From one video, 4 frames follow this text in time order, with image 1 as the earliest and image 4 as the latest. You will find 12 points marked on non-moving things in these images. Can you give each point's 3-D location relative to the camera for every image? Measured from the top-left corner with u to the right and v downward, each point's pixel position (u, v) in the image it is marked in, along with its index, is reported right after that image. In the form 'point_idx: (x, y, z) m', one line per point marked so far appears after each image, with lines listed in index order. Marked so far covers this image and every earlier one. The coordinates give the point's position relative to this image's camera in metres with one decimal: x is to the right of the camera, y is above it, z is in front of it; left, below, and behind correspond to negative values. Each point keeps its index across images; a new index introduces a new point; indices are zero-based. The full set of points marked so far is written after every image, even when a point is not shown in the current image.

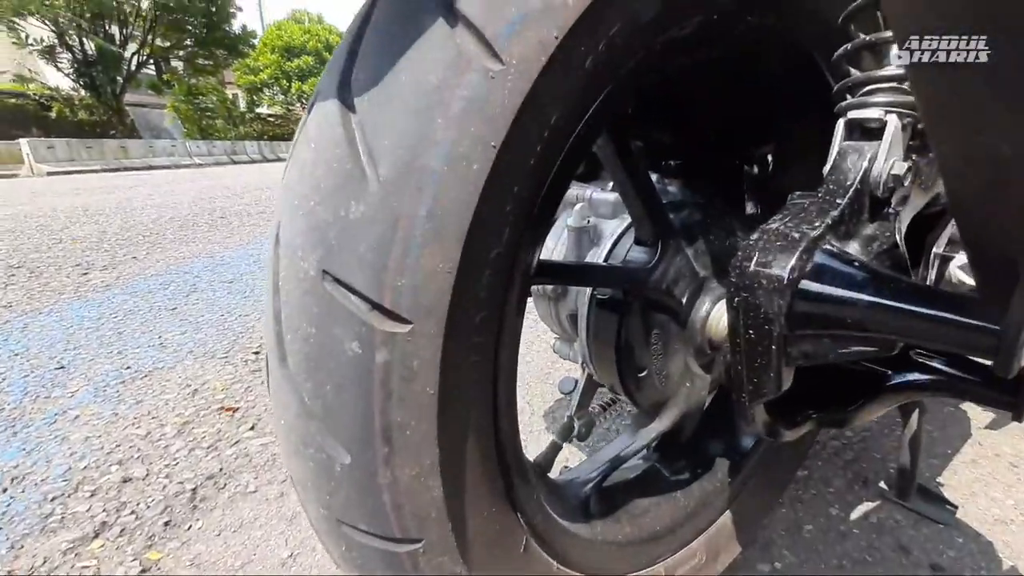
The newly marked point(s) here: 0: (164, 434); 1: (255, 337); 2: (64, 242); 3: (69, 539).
0: (-0.9, -0.4, +1.4) m
1: (-1.0, -0.2, +2.1) m
2: (-3.7, +0.4, +4.2) m
3: (-0.9, -0.5, +1.0) m
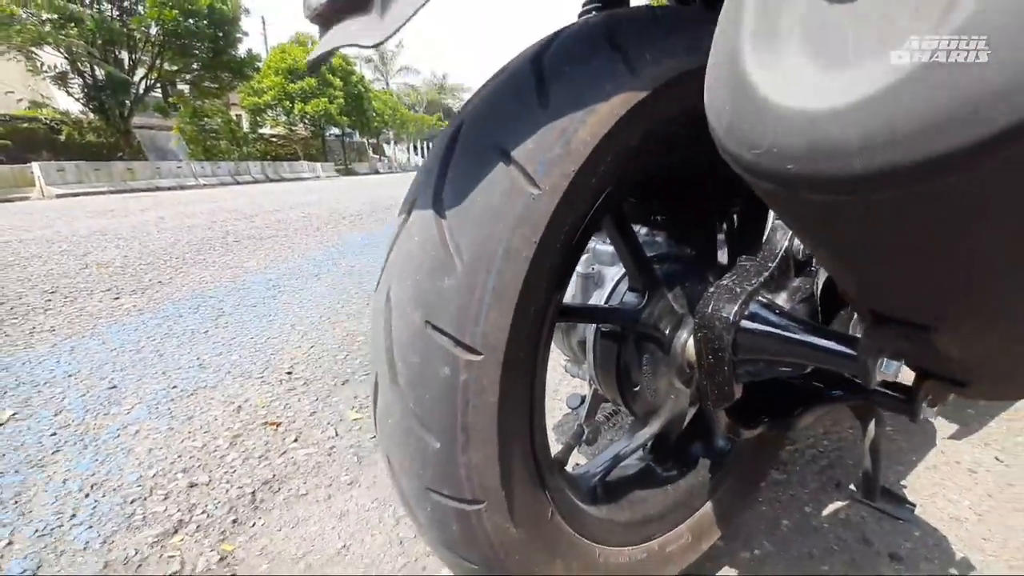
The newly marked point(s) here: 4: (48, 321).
0: (-0.9, -0.5, +1.5) m
1: (-1.0, -0.3, +2.2) m
2: (-3.6, +0.2, +4.4) m
3: (-0.8, -0.6, +1.2) m
4: (-2.6, -0.2, +2.9) m
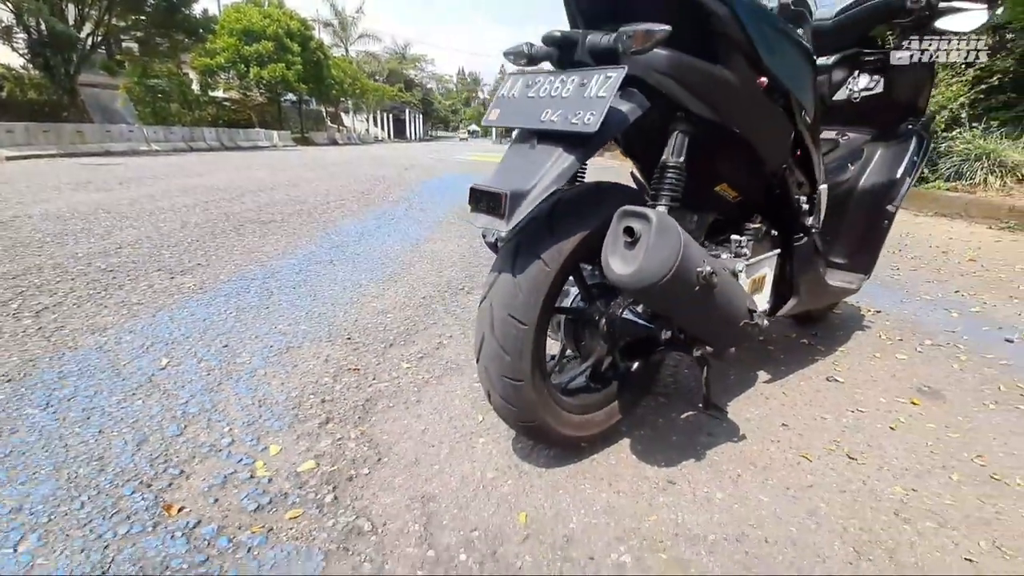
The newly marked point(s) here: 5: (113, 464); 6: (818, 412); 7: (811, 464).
0: (-0.9, -0.5, +2.5) m
1: (-1.1, -0.3, +3.1) m
2: (-3.8, +0.4, +5.0) m
3: (-0.8, -0.6, +2.1) m
4: (-2.7, -0.1, +3.7) m
5: (-1.5, -0.6, +1.9) m
6: (+1.4, -0.6, +2.4) m
7: (+1.2, -0.7, +2.0) m
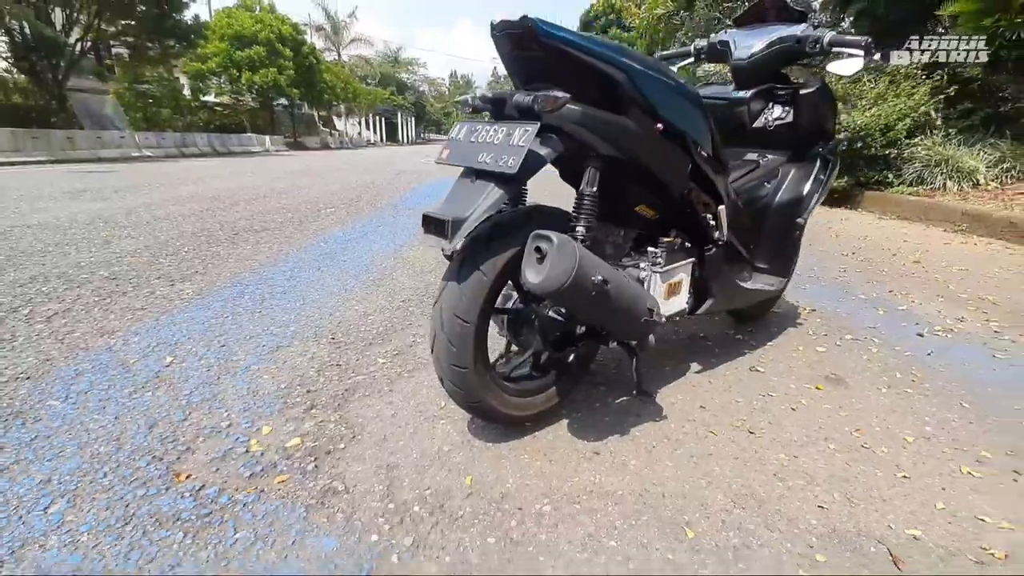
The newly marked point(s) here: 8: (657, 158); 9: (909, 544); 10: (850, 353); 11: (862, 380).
0: (-1.1, -0.5, +2.8) m
1: (-1.3, -0.3, +3.5) m
2: (-4.1, +0.3, +5.4) m
3: (-1.0, -0.6, +2.5) m
4: (-3.0, -0.1, +4.0) m
5: (-1.7, -0.7, +2.2) m
6: (+1.2, -0.6, +2.8) m
7: (+1.0, -0.7, +2.4) m
8: (+0.6, +0.5, +2.1) m
9: (+1.4, -0.9, +1.8) m
10: (+2.2, -0.4, +3.4) m
11: (+2.1, -0.5, +3.0) m
